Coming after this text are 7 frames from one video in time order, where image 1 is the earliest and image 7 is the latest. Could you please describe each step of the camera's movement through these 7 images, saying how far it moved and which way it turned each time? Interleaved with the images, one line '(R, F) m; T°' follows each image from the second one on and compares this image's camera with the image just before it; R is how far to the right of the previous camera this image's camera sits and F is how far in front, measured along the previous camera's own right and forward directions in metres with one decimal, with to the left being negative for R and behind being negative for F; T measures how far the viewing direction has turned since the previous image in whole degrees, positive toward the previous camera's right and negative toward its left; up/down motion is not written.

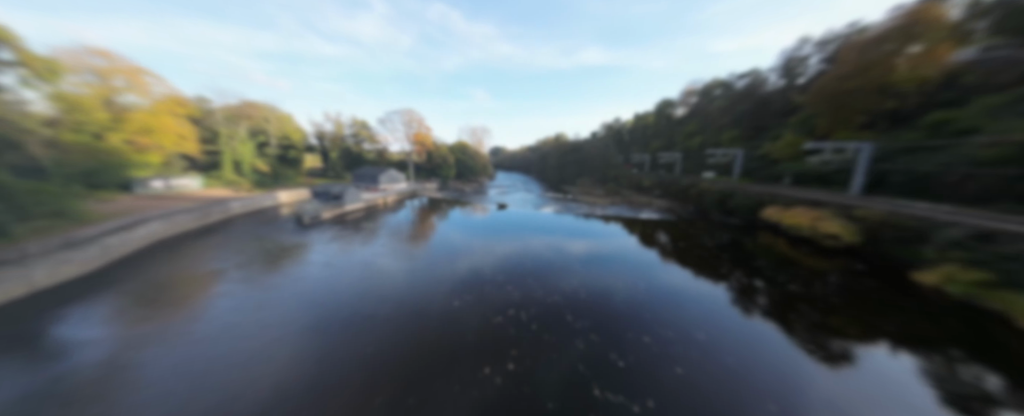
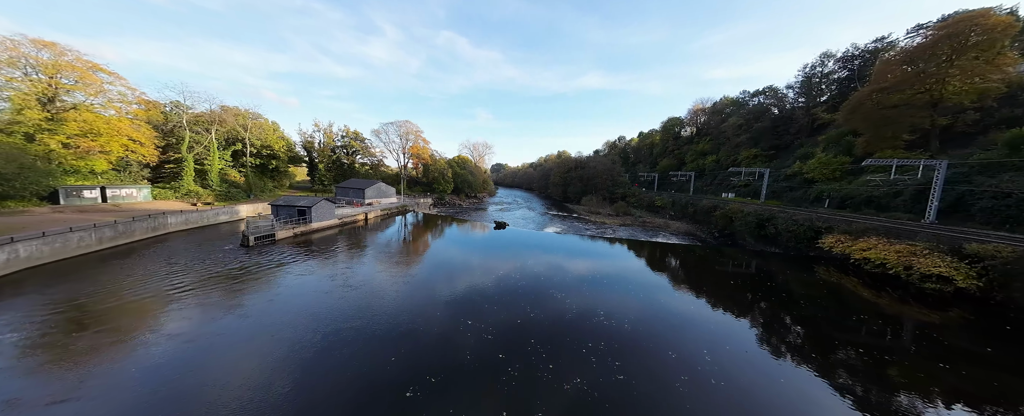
(+0.1, +3.2) m; 0°
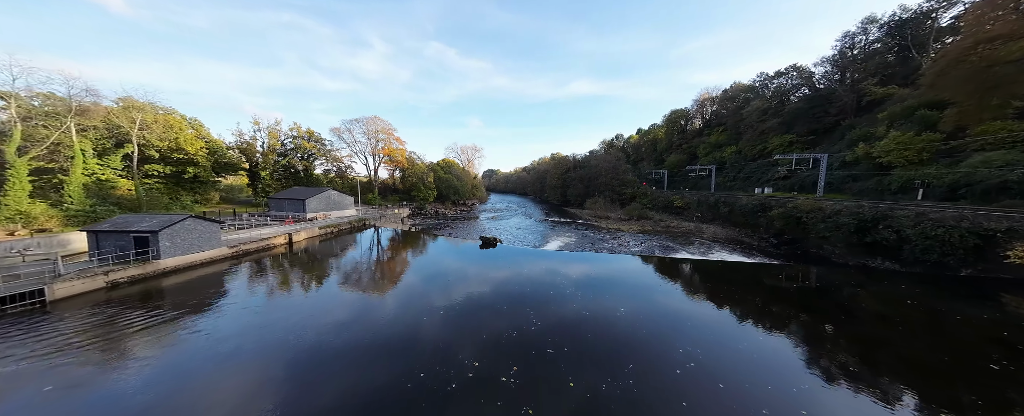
(+0.2, +6.2) m; +1°
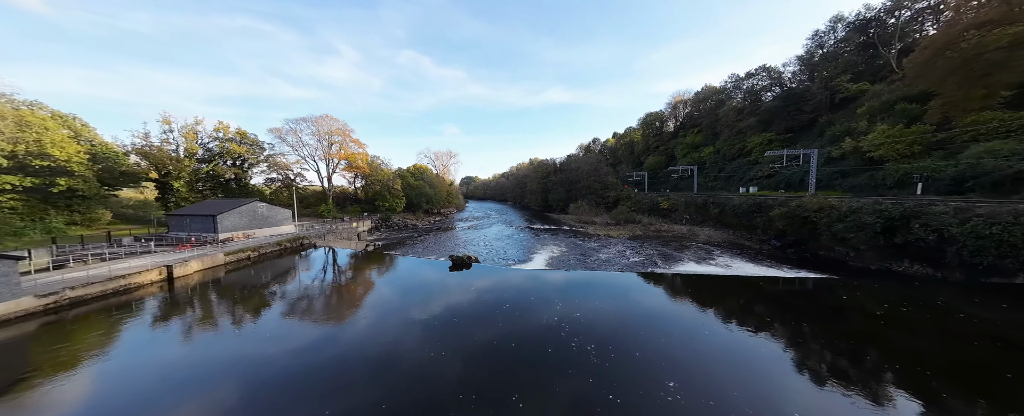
(+0.2, +3.0) m; +5°
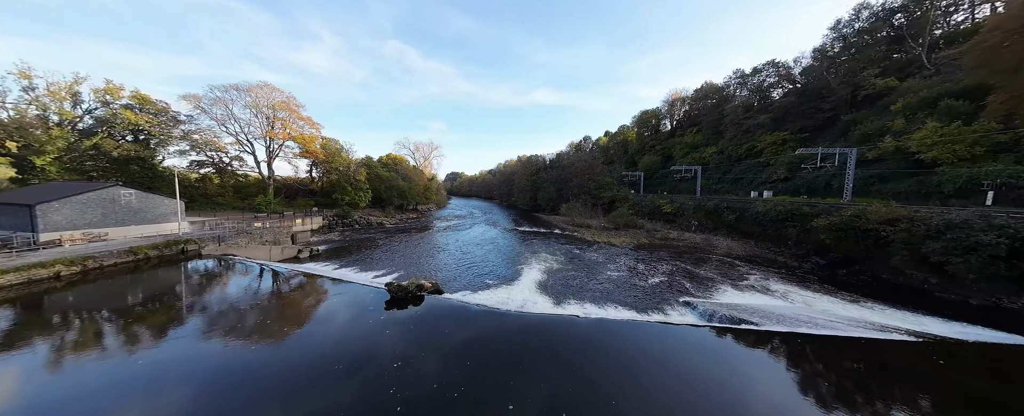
(+0.3, +4.1) m; +3°
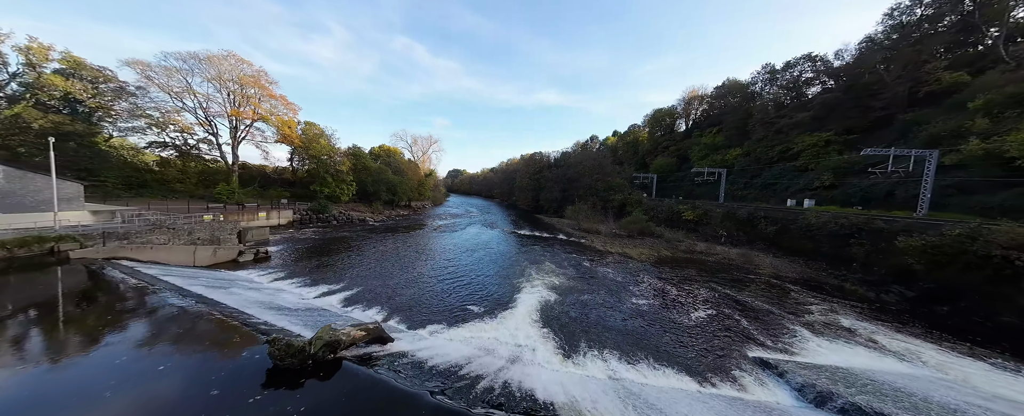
(+0.2, +3.0) m; 0°
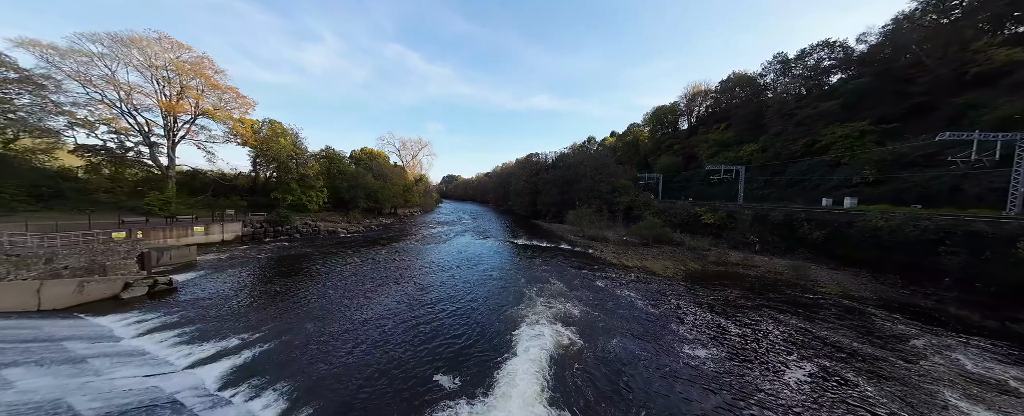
(+0.1, +3.0) m; +1°
